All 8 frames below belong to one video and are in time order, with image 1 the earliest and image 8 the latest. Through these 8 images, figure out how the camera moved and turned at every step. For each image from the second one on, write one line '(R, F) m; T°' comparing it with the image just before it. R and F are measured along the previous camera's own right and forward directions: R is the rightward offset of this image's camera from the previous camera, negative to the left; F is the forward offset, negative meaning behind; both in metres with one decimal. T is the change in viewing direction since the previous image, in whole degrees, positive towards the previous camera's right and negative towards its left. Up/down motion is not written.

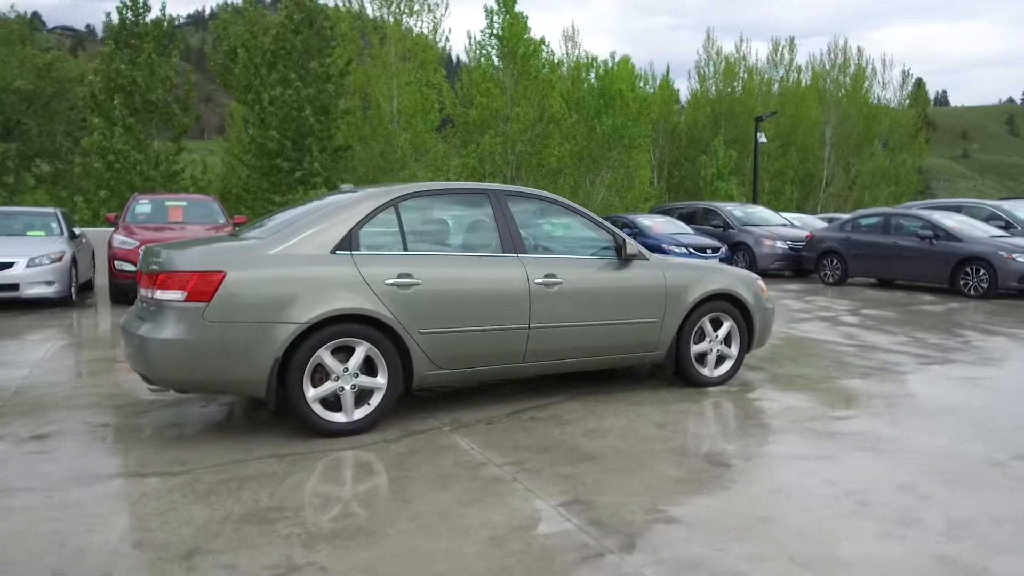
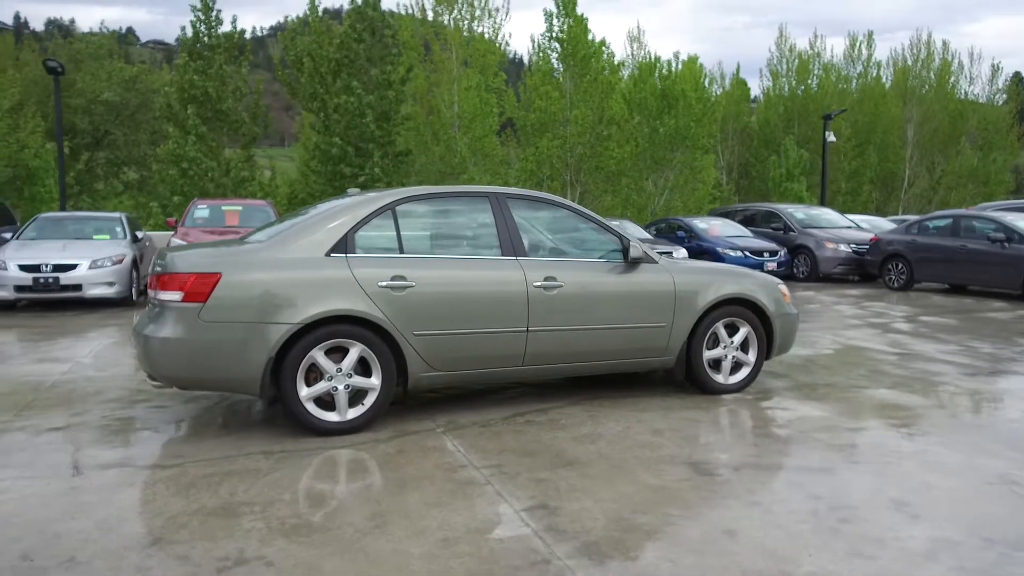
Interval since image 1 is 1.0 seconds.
(+0.7, 0.0) m; -6°
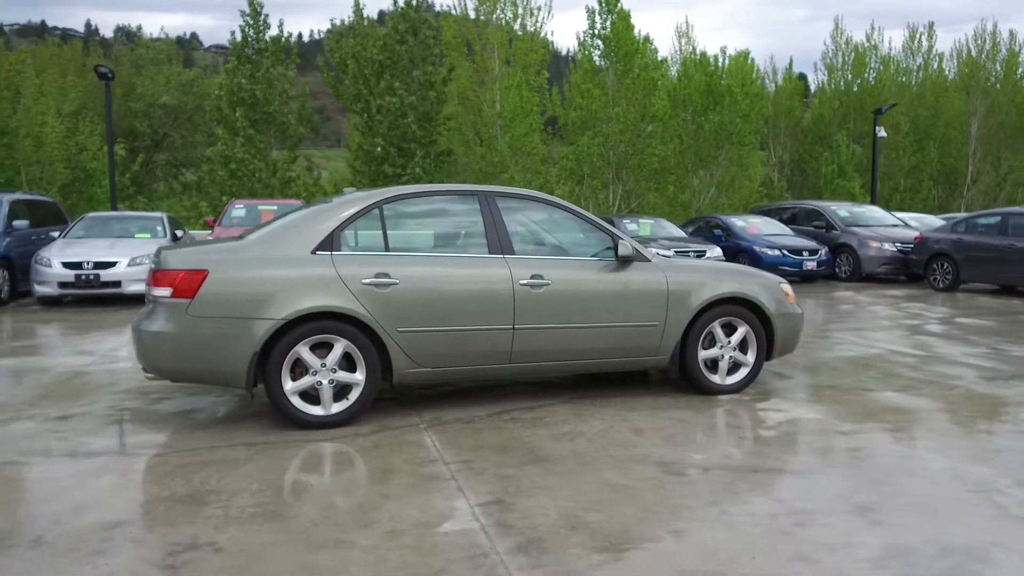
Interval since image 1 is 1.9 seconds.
(+0.6, 0.0) m; -5°
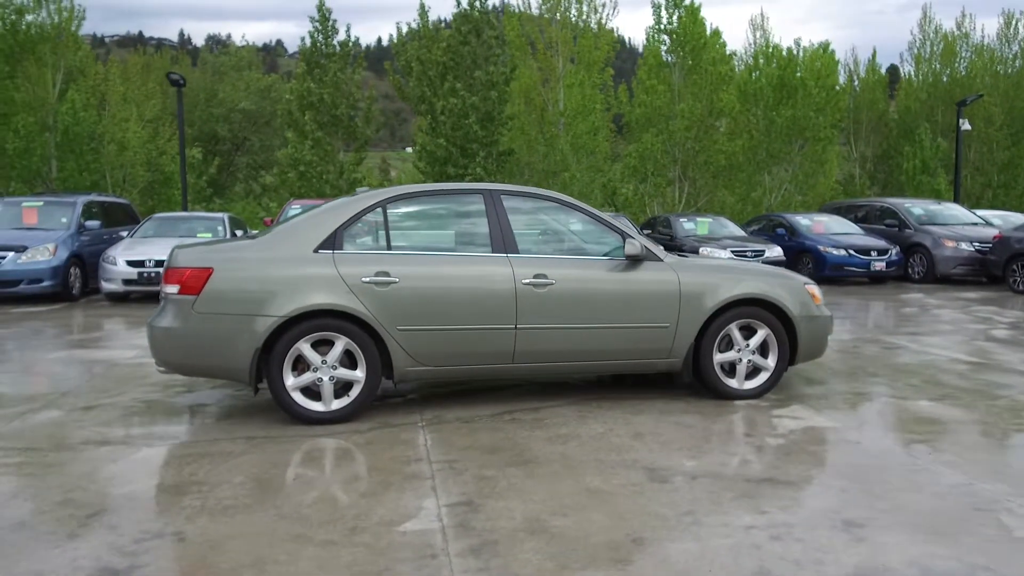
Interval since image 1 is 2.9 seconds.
(+0.7, +0.1) m; -6°
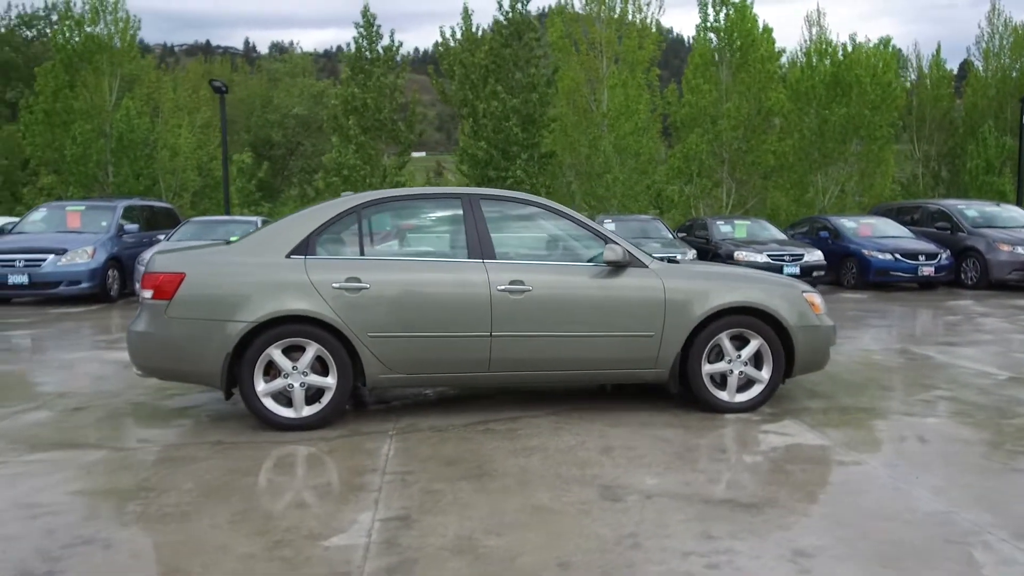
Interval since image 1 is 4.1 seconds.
(+0.7, +0.2) m; -5°
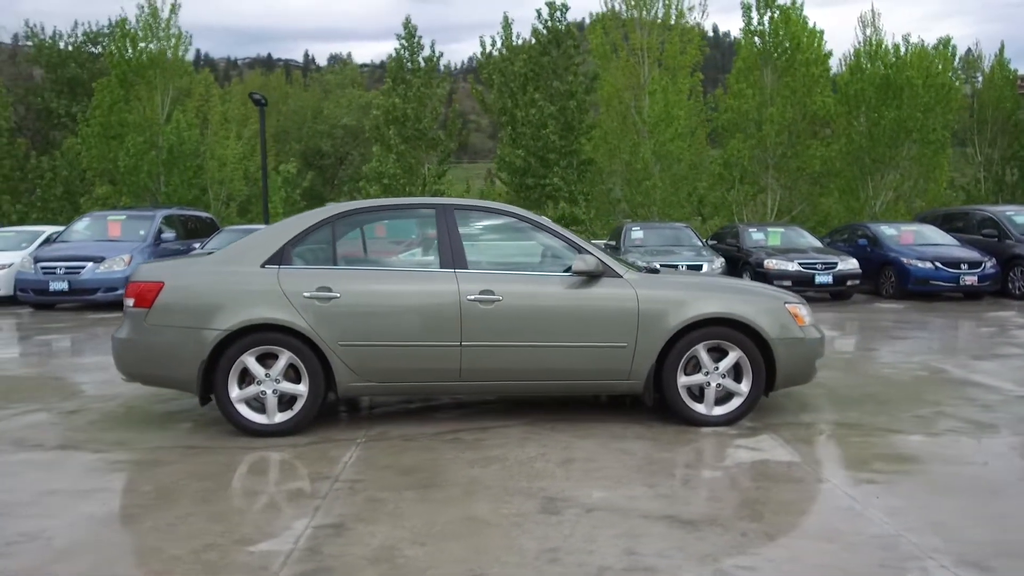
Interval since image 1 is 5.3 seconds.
(+0.7, +0.1) m; -5°
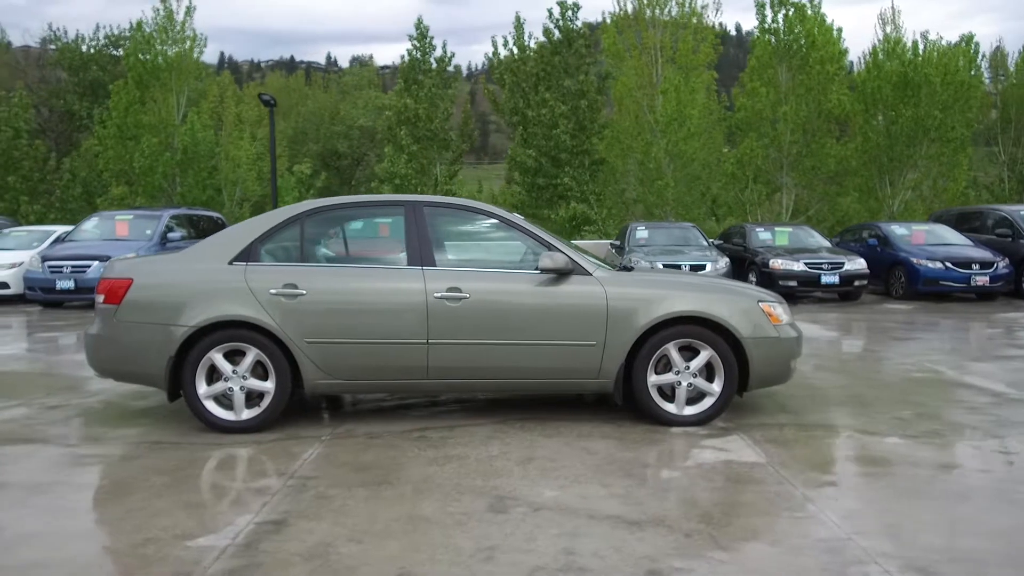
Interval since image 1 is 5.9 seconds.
(+0.5, +0.1) m; -2°
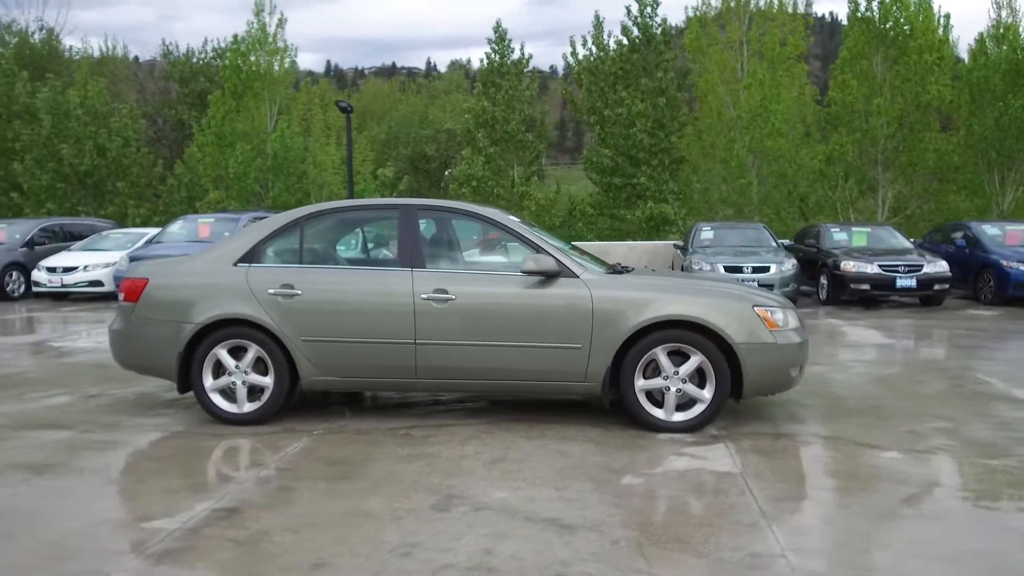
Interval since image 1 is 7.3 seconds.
(+1.0, +0.1) m; -9°
